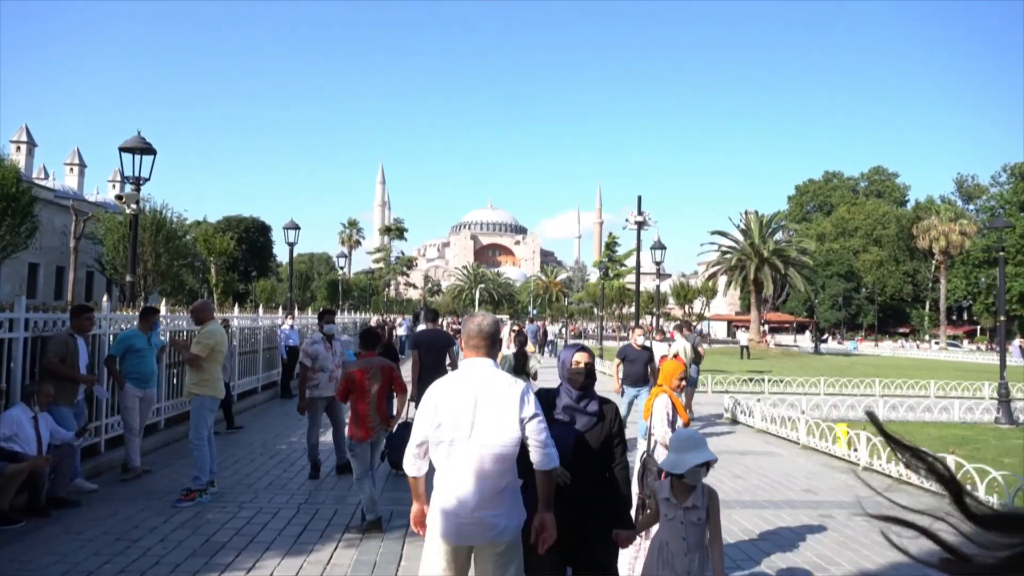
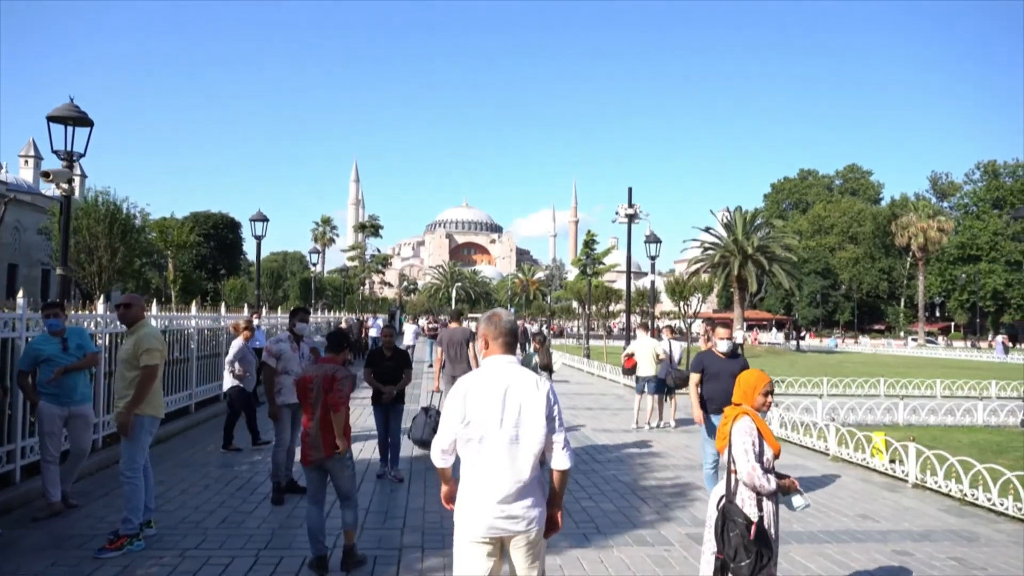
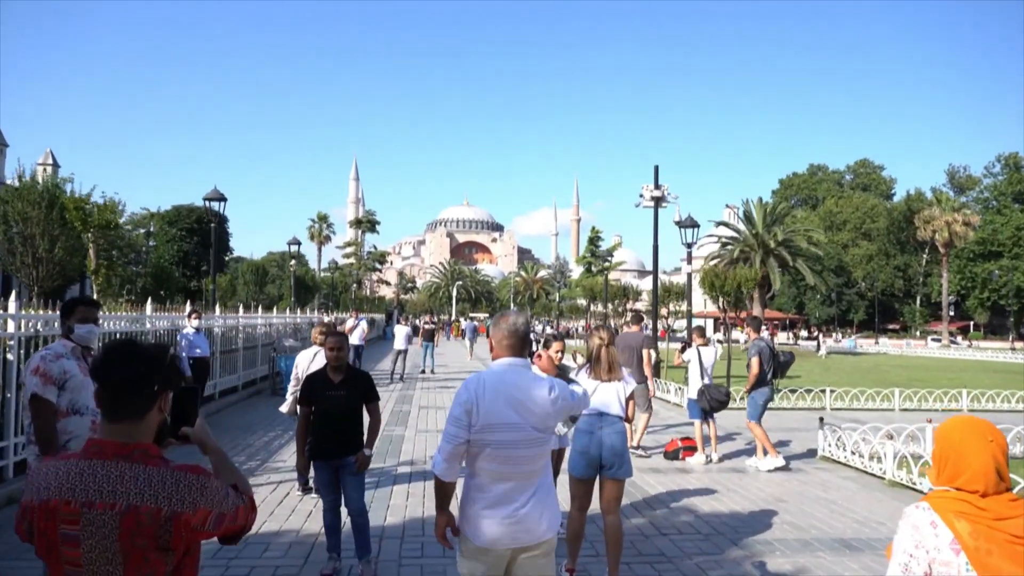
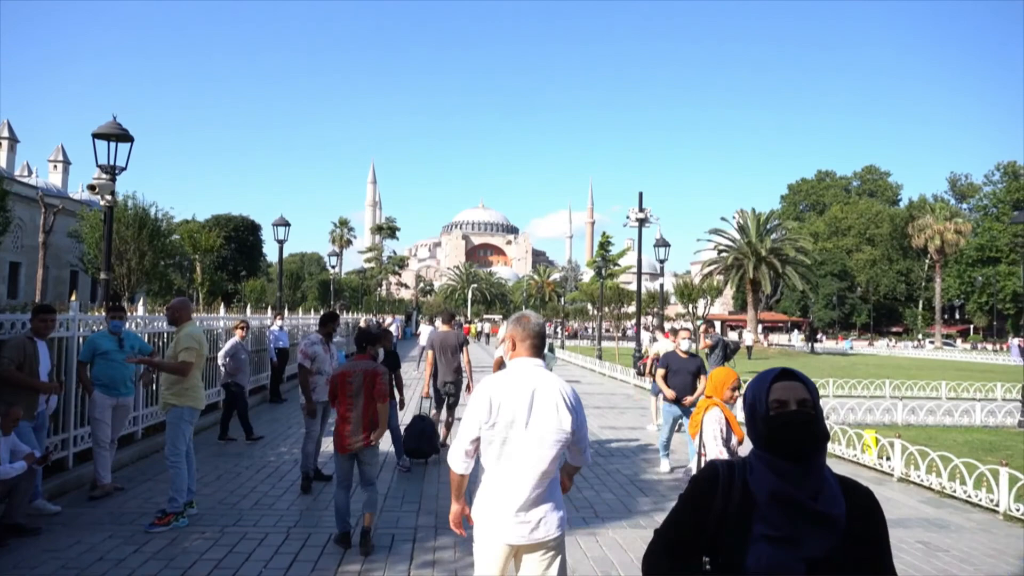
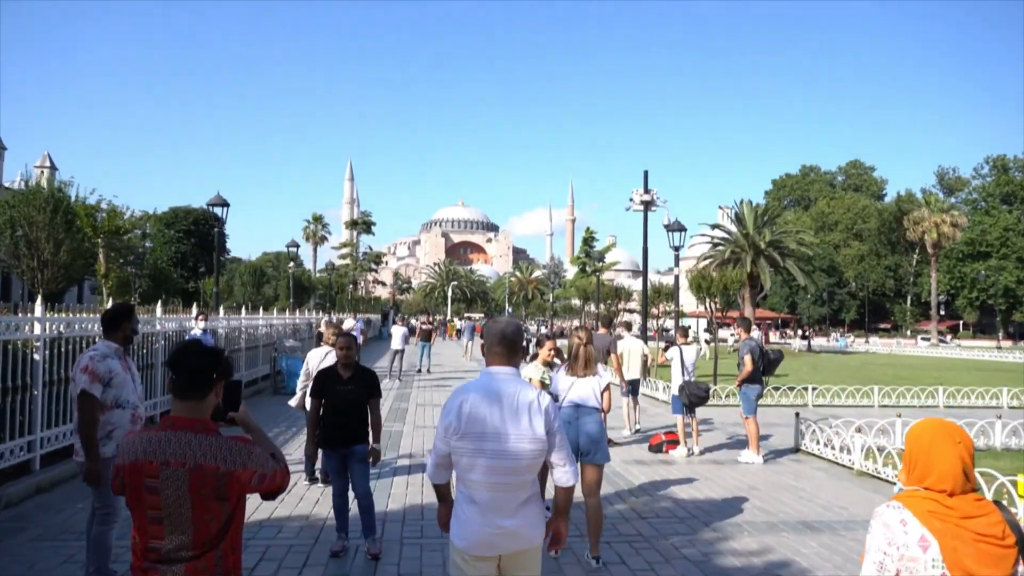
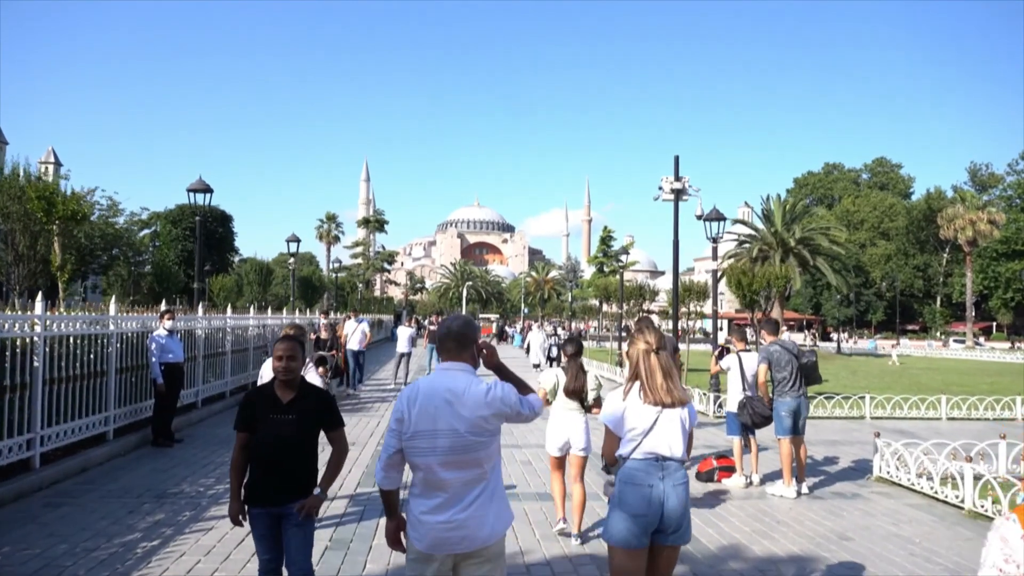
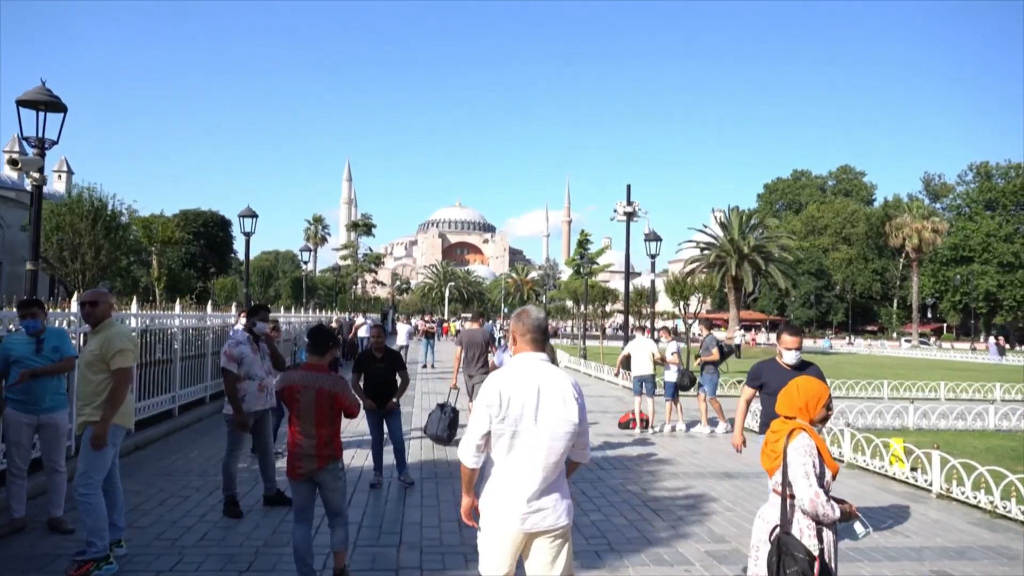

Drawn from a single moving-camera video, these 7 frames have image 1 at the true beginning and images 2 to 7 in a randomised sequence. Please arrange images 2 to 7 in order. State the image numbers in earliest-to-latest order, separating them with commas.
4, 2, 7, 5, 3, 6
